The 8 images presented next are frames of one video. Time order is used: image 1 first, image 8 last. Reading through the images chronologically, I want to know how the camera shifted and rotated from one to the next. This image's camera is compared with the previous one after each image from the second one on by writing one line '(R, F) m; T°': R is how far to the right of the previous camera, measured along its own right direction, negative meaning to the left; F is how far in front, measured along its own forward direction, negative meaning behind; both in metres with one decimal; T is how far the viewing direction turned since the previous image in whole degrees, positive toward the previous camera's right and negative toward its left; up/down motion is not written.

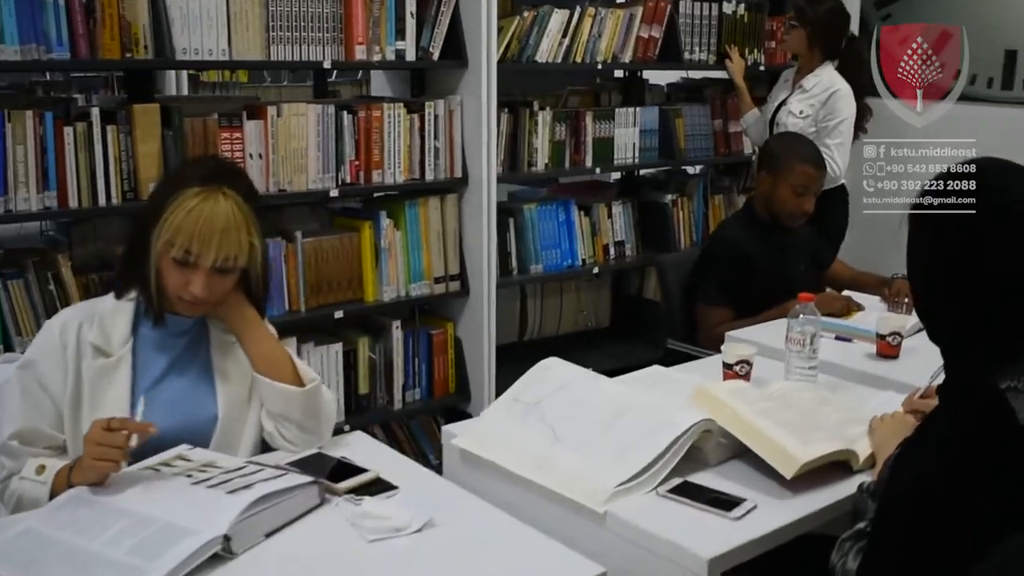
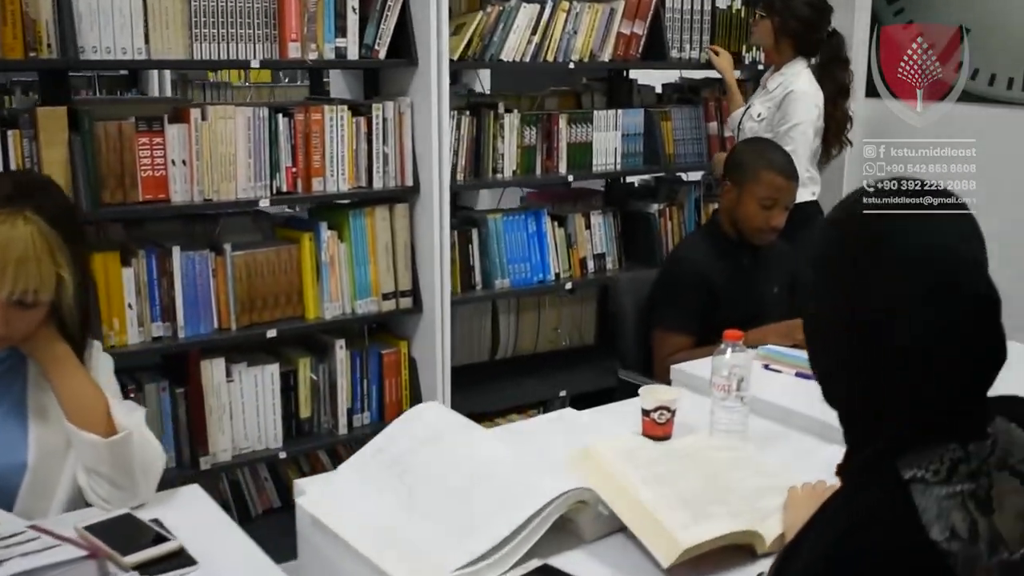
(+0.3, +0.2) m; -3°
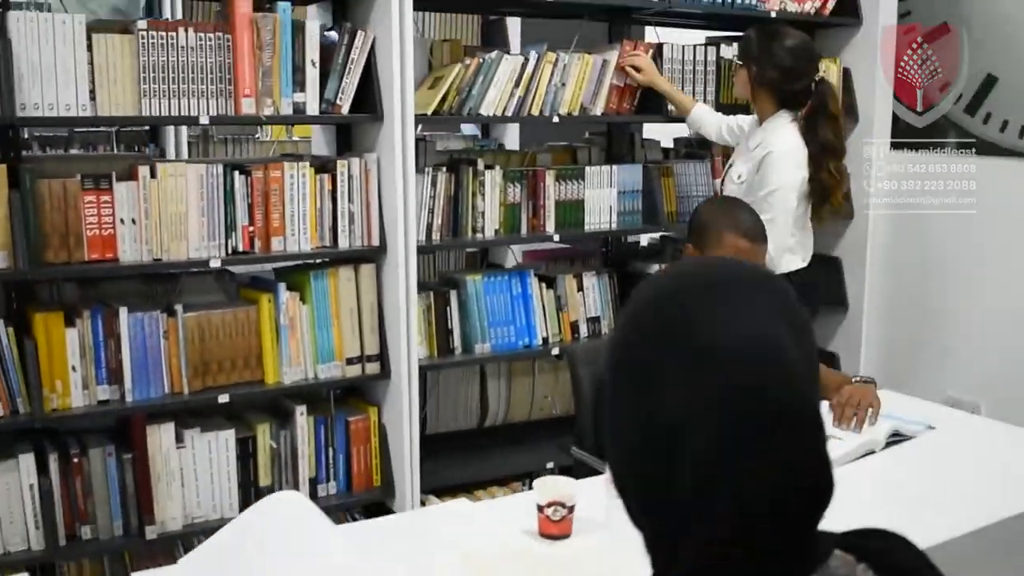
(+0.3, +0.2) m; -5°
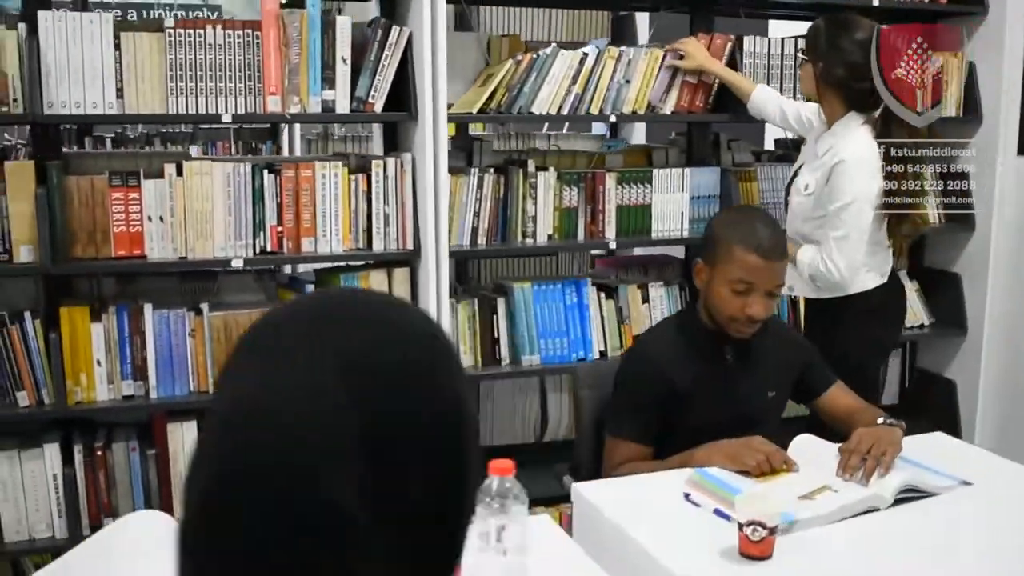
(+0.4, +0.2) m; -11°
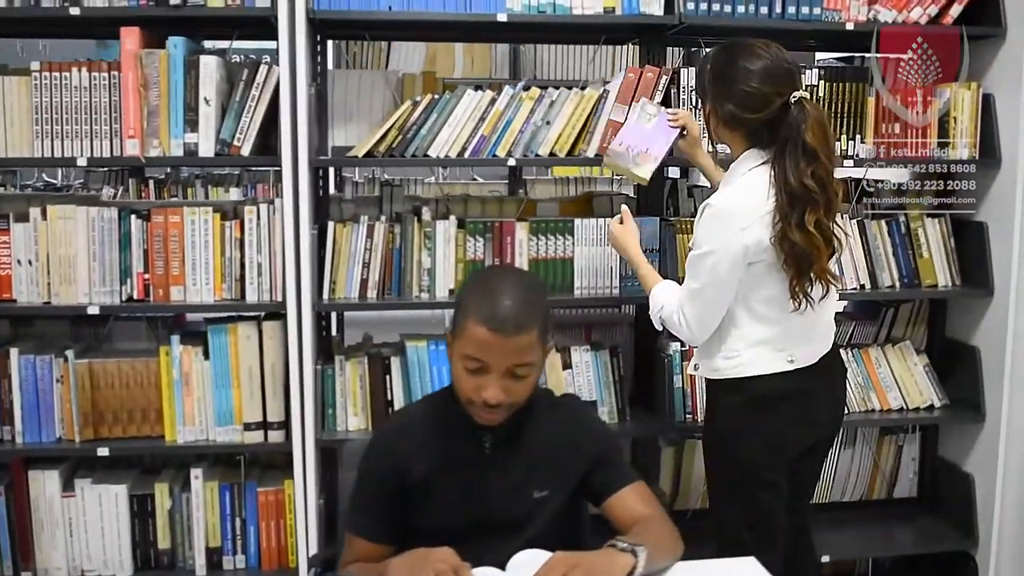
(+0.8, +0.3) m; -14°
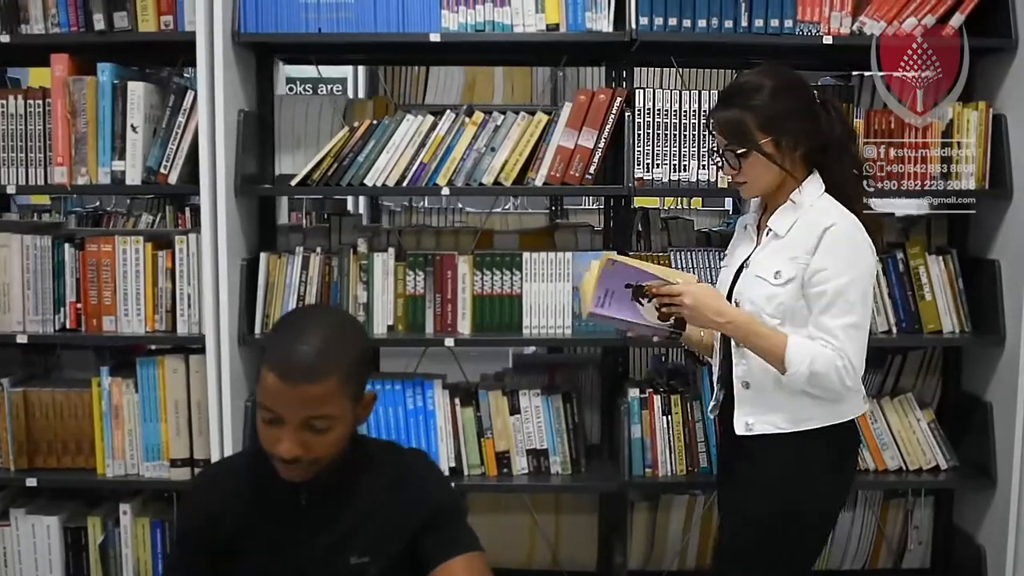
(+0.5, +0.2) m; -9°
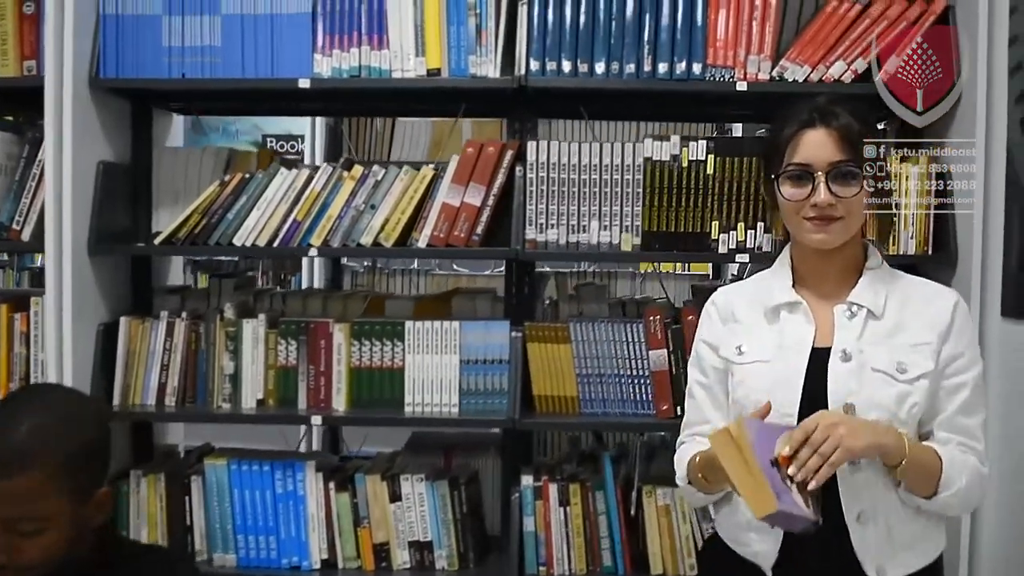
(+0.4, +0.3) m; -4°
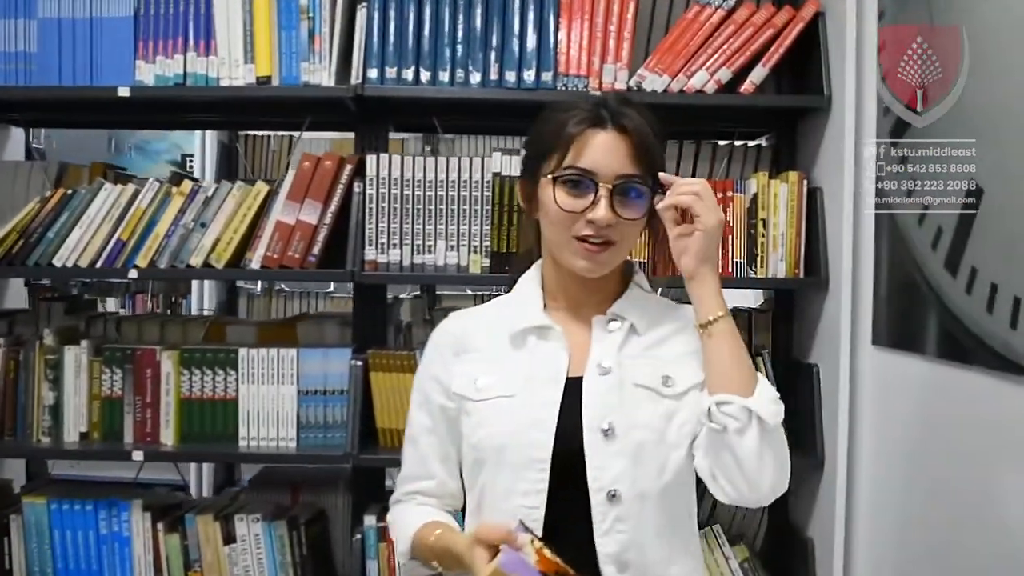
(+0.2, +0.1) m; +1°
